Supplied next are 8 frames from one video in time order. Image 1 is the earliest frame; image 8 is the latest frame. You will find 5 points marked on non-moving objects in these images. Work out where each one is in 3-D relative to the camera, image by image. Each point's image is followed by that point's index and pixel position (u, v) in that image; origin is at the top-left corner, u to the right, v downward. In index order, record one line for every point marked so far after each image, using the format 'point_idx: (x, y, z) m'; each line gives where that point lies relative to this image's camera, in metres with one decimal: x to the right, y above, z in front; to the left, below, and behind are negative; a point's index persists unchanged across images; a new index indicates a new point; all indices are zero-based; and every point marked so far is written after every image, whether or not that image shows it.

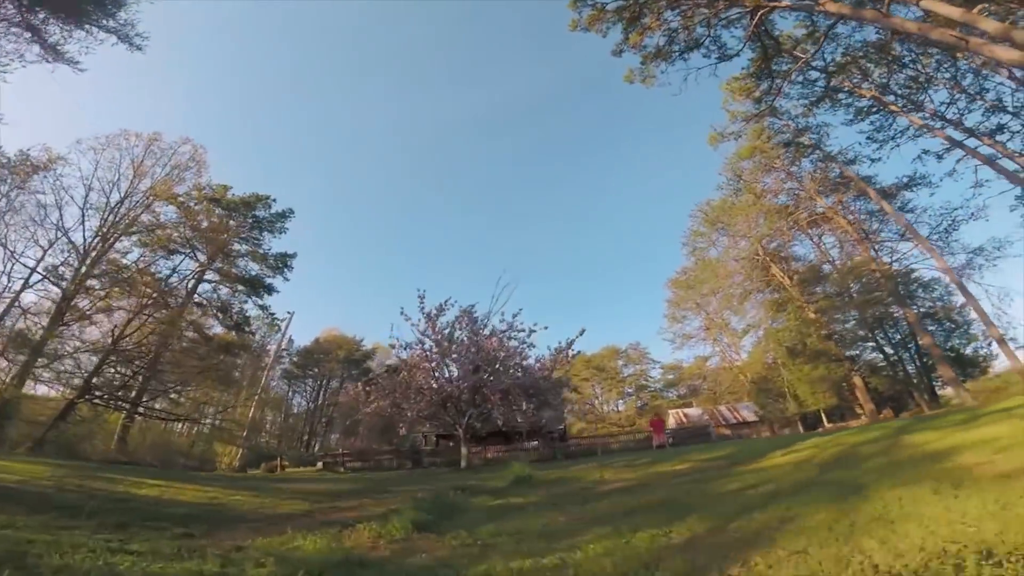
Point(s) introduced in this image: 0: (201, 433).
0: (-9.5, -4.5, +18.0) m
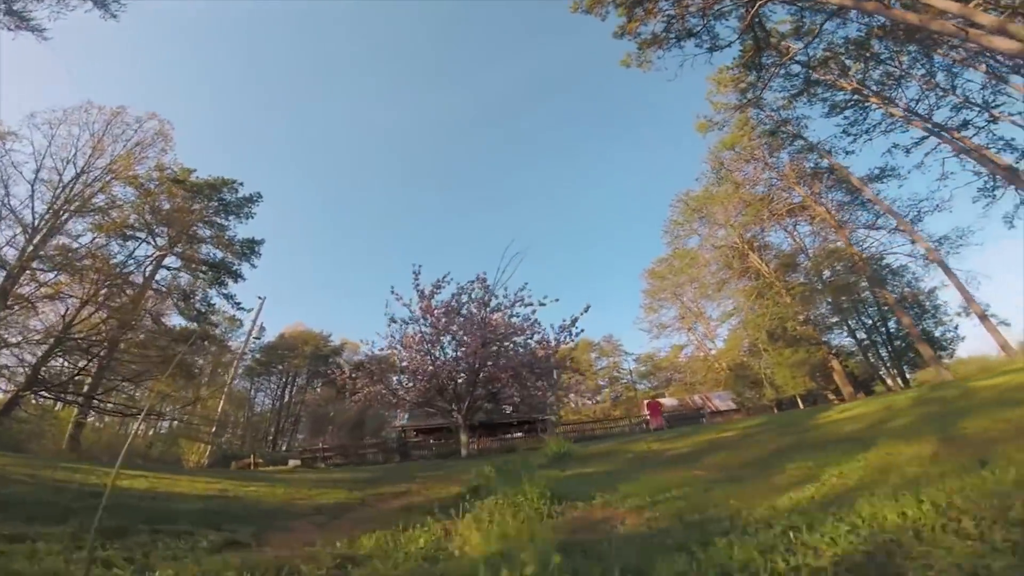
0: (-9.6, -4.0, +16.4) m
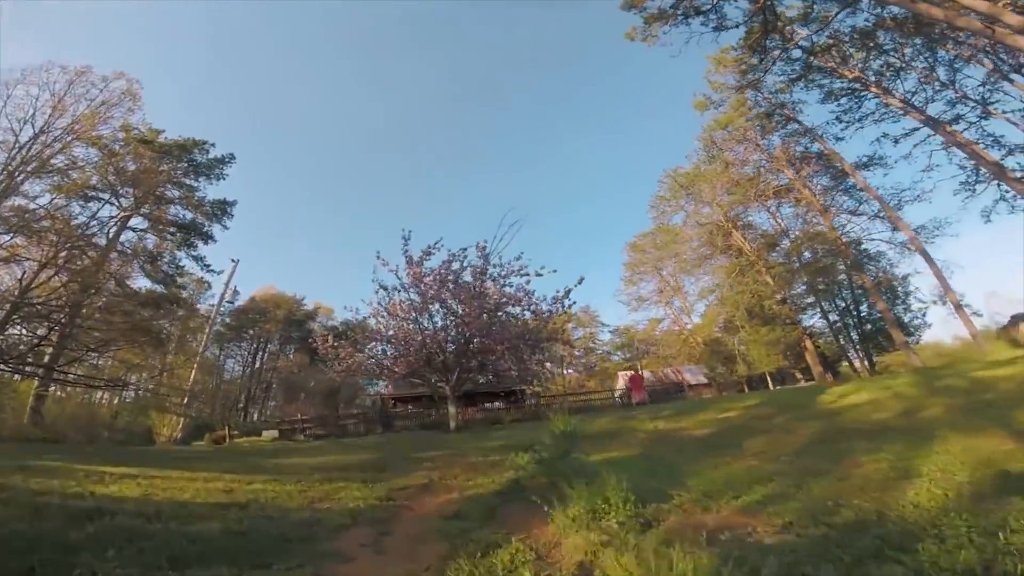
0: (-10.0, -3.0, +15.7) m
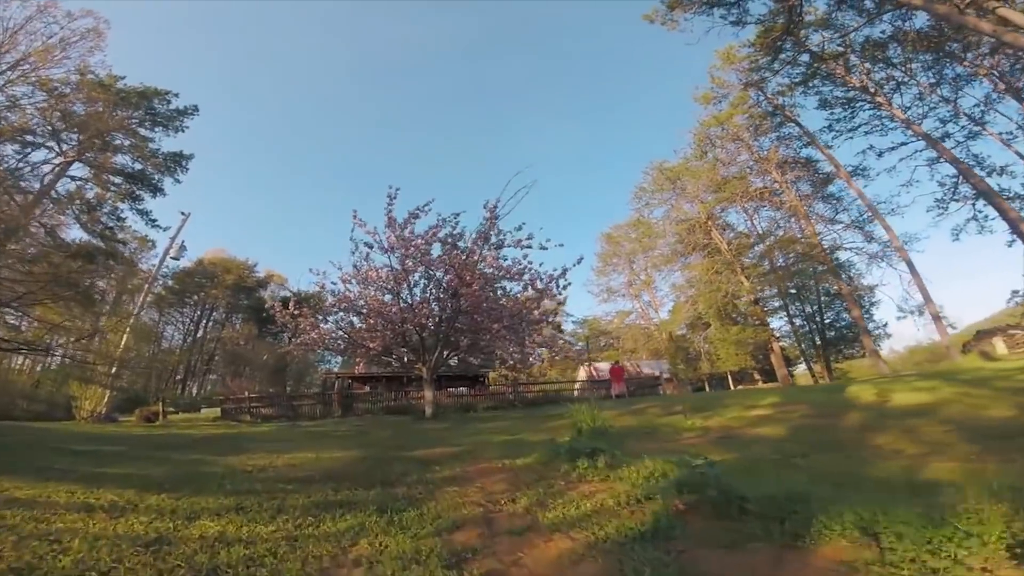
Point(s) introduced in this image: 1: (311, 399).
0: (-10.5, -1.9, +13.6) m
1: (-6.3, -3.4, +18.2) m
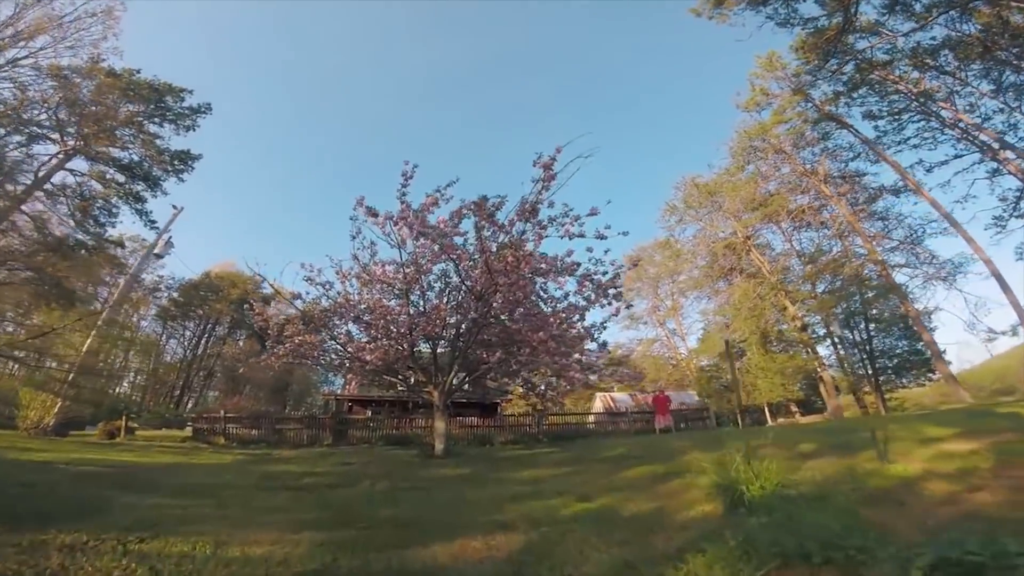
0: (-10.0, -1.6, +11.4) m
1: (-5.7, -3.5, +15.8) m
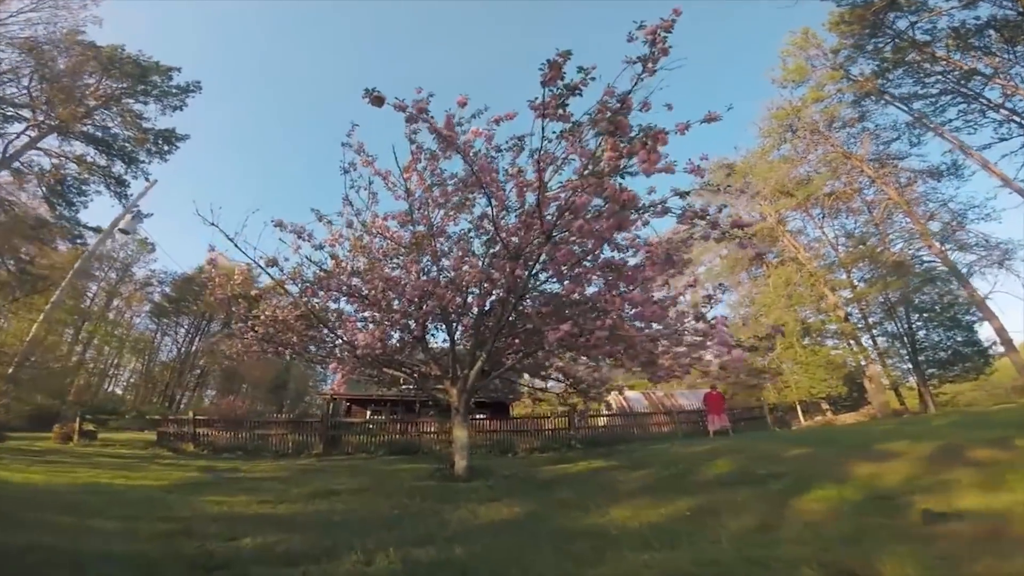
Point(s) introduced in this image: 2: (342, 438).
0: (-9.5, -1.2, +9.3) m
1: (-5.2, -3.1, +13.7) m
2: (-3.9, -3.4, +13.5) m
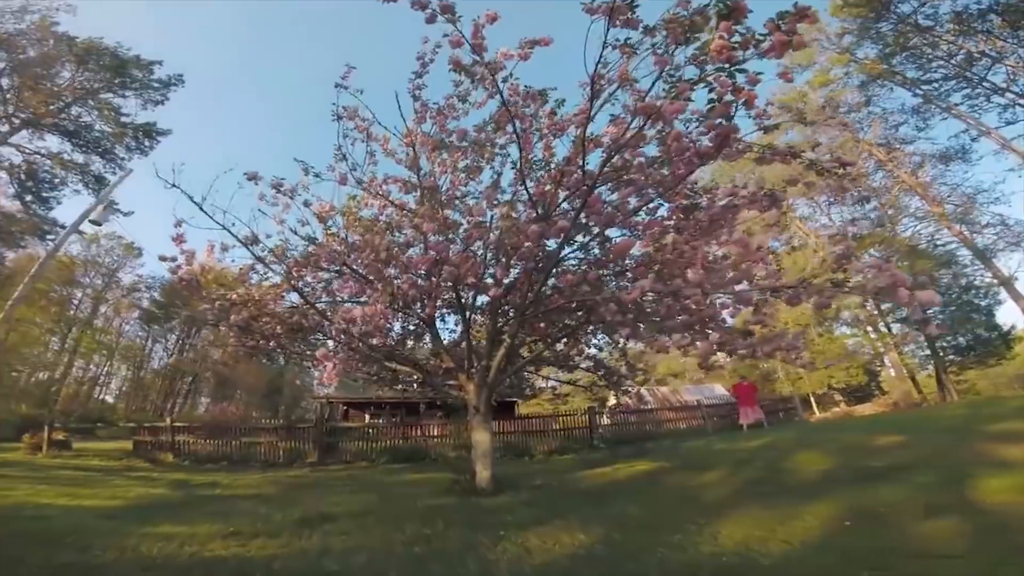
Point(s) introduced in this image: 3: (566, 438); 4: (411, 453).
0: (-9.2, -1.2, +8.1) m
1: (-4.9, -3.0, +12.6) m
2: (-3.6, -3.3, +12.4) m
3: (+1.1, -3.1, +12.4) m
4: (-2.1, -3.4, +12.4) m
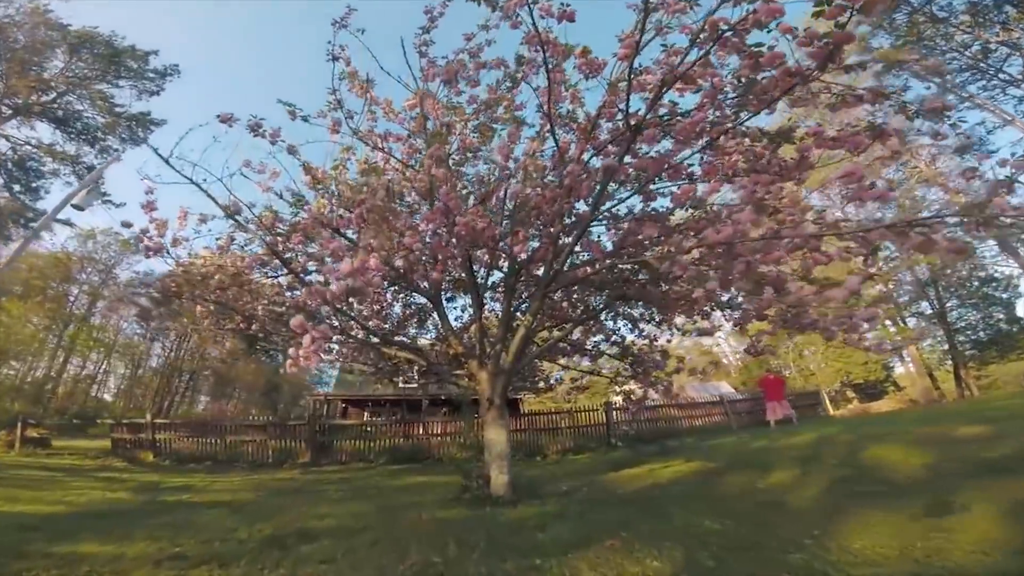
0: (-9.1, -1.0, +7.3) m
1: (-4.7, -2.8, +11.8) m
2: (-3.4, -3.0, +11.6) m
3: (+1.3, -2.9, +11.6) m
4: (-1.9, -3.1, +11.6) m
